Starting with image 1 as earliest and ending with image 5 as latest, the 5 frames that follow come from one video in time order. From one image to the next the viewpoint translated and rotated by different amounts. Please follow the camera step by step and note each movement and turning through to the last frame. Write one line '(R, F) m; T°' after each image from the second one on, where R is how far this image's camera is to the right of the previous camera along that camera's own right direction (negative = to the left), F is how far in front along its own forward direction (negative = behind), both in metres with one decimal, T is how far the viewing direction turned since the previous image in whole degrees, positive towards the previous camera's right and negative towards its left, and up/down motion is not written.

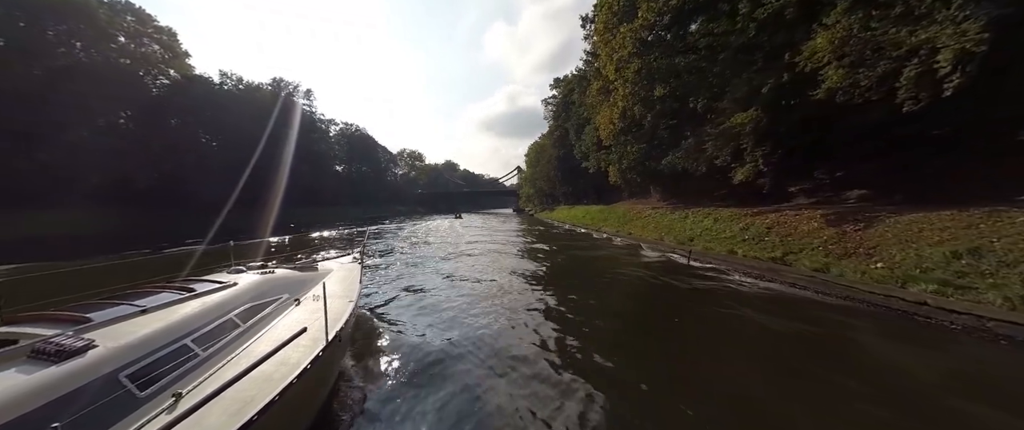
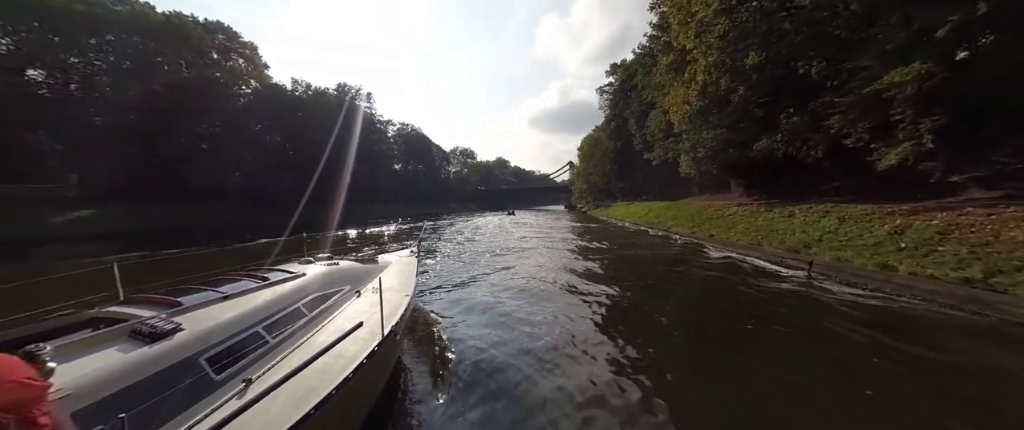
(-0.1, +0.7) m; -10°
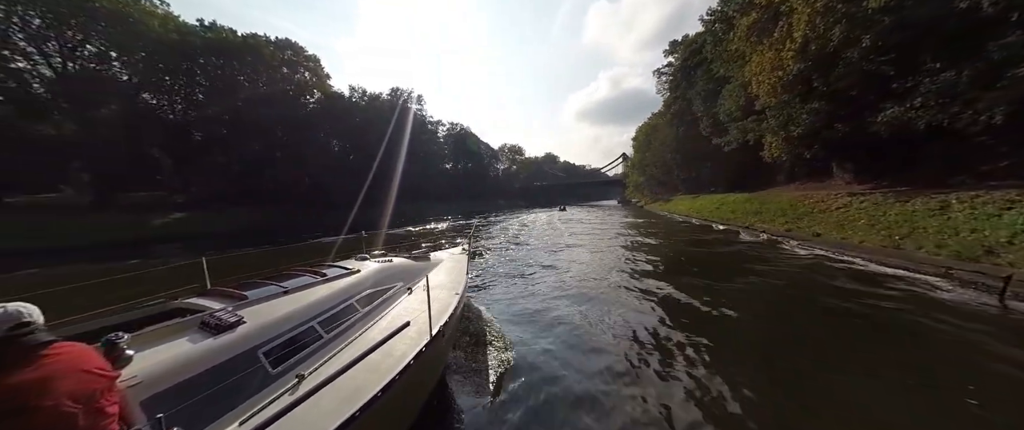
(+0.1, +0.5) m; -10°
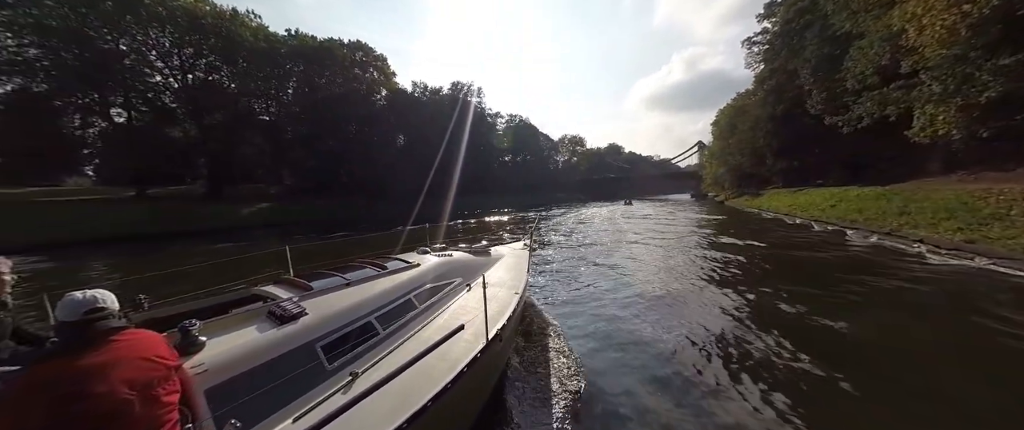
(+0.1, +0.5) m; -11°
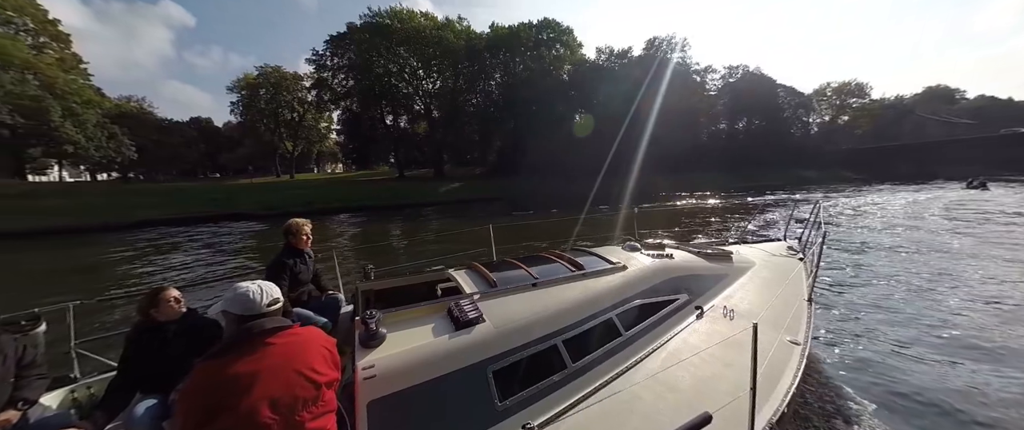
(-0.3, +1.0) m; -35°
